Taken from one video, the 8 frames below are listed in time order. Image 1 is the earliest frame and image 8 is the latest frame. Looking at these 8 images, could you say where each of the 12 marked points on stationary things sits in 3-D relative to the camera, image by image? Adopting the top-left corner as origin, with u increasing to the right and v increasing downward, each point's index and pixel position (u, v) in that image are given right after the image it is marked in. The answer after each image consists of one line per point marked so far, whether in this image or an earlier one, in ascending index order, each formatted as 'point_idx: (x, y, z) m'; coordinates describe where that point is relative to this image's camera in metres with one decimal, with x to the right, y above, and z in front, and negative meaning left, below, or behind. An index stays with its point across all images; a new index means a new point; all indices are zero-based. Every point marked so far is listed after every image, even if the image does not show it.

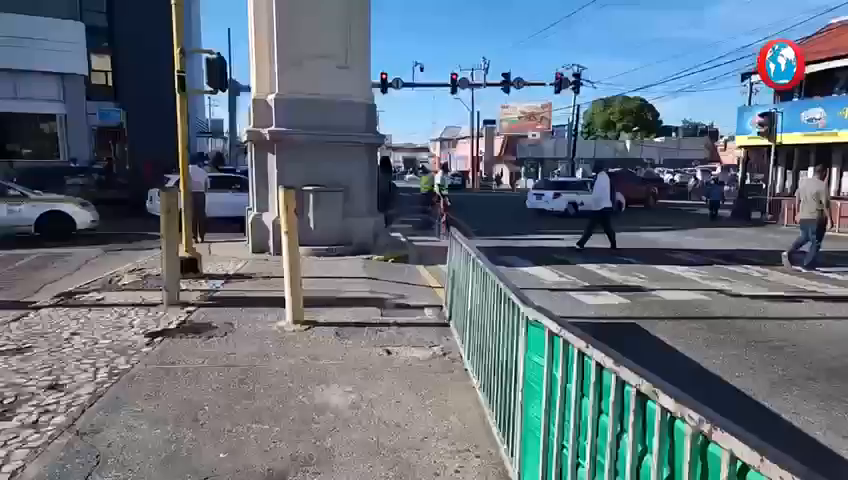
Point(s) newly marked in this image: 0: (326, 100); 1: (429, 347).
0: (-2.0, +3.0, +11.1) m
1: (+0.1, -1.1, +5.5) m
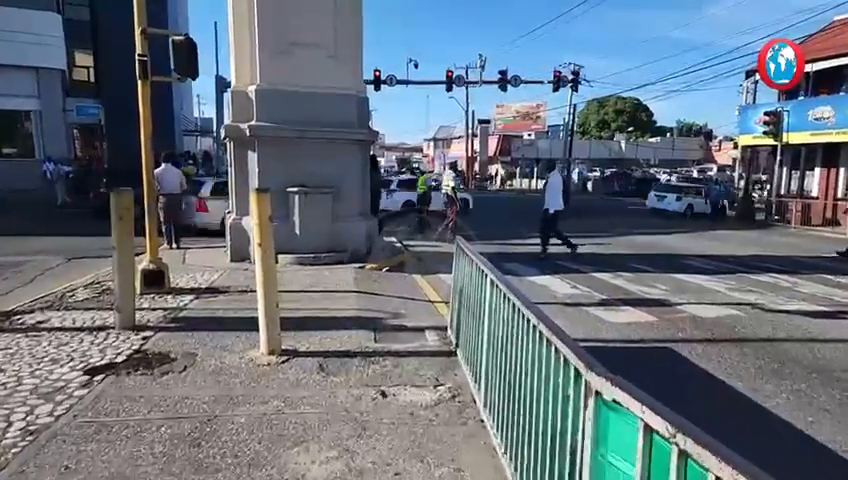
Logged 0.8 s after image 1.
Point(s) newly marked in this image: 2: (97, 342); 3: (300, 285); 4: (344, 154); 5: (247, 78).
0: (-2.1, +2.8, +10.1) m
1: (+0.1, -1.2, +4.5) m
2: (-3.4, -1.1, +5.4) m
3: (-2.0, -0.7, +8.2) m
4: (-1.6, +1.7, +10.3) m
5: (-3.4, +3.1, +10.0) m
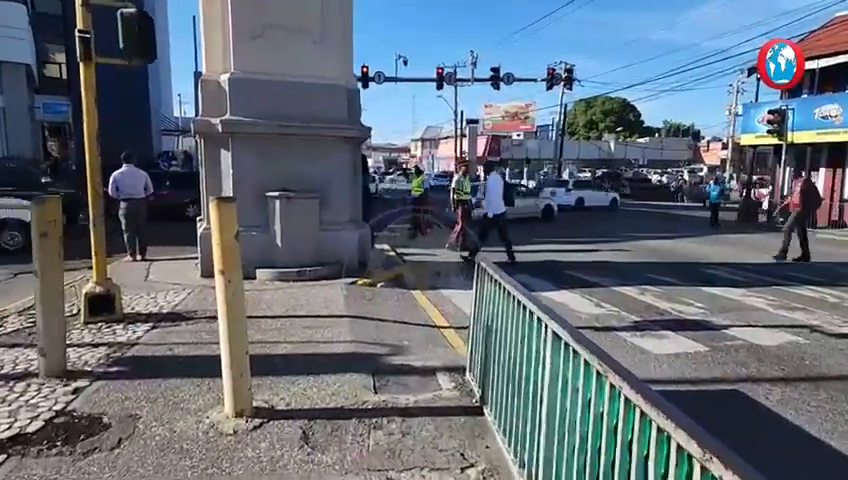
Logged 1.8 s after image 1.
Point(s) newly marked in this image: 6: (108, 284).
0: (-2.1, +2.6, +8.8) m
1: (+0.2, -1.4, +3.3) m
2: (-3.3, -1.2, +4.1) m
3: (-1.9, -0.9, +7.0) m
4: (-1.6, +1.5, +9.1) m
5: (-3.4, +2.9, +8.7) m
6: (-3.7, -0.5, +6.2) m
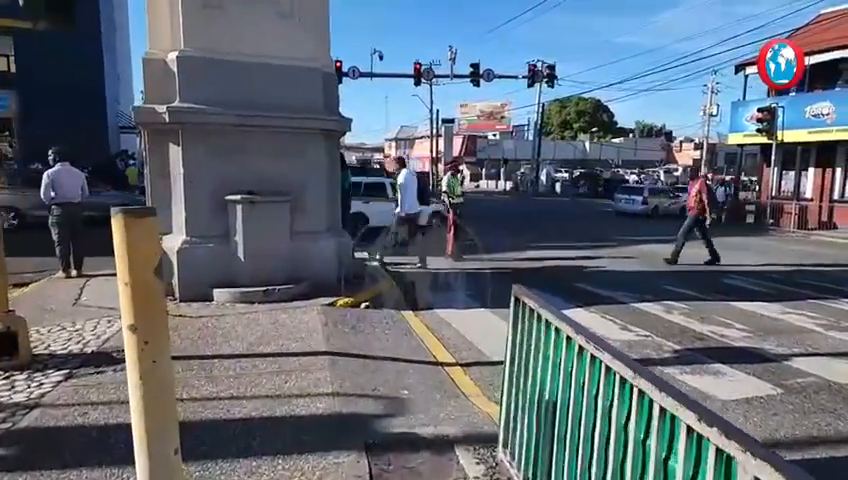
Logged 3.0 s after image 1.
0: (-2.2, +2.5, +7.4) m
1: (+0.4, -1.6, +2.0) m
2: (-3.1, -1.4, +2.6) m
3: (-1.9, -1.1, +5.5) m
4: (-1.7, +1.3, +7.7) m
5: (-3.5, +2.7, +7.2) m
6: (-3.7, -0.7, +4.7) m
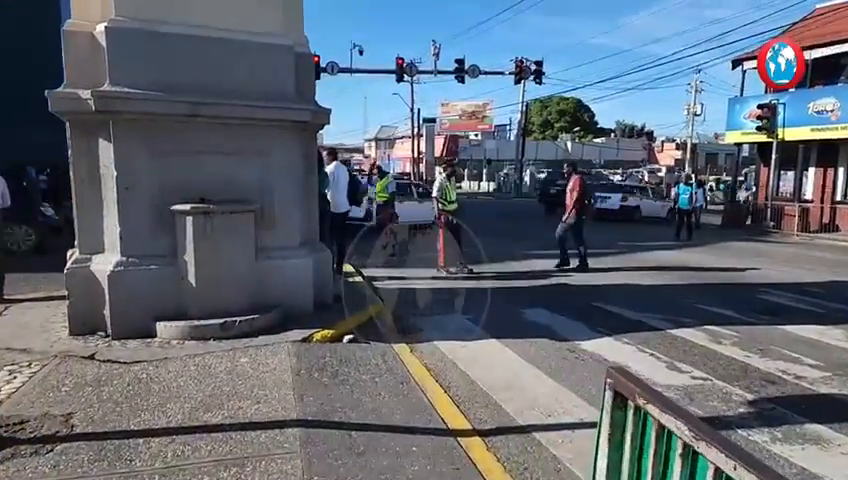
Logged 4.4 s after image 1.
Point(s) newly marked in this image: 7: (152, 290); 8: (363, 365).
0: (-2.3, +2.2, +5.9) m
1: (+0.6, -1.8, +0.6) m
2: (-3.0, -1.6, +1.1) m
3: (-1.9, -1.3, +4.1) m
4: (-1.8, +1.1, +6.2) m
5: (-3.5, +2.4, +5.7) m
6: (-3.6, -0.9, +3.1) m
7: (-2.9, -0.5, +5.7) m
8: (-0.6, -1.2, +5.1) m
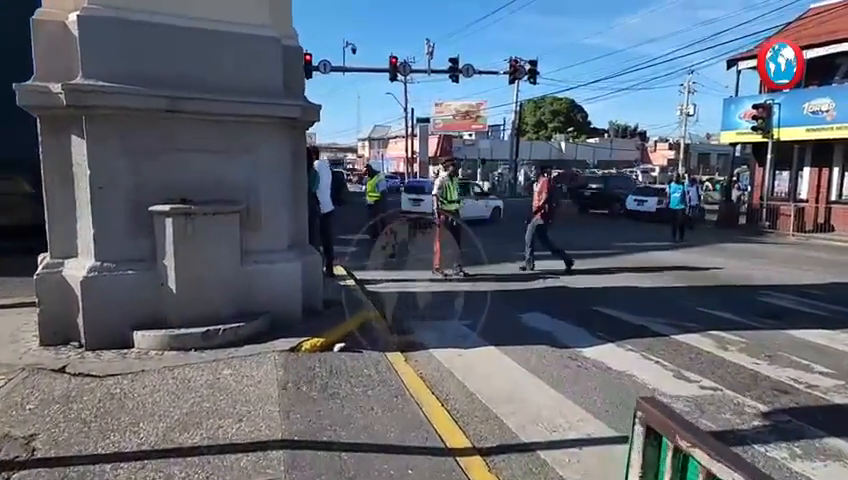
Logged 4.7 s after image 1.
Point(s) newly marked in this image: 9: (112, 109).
0: (-2.4, +2.2, +5.6) m
1: (+0.6, -1.8, +0.3) m
2: (-3.0, -1.7, +0.8) m
3: (-1.9, -1.3, +3.8) m
4: (-1.8, +1.1, +5.9) m
5: (-3.6, +2.4, +5.3) m
6: (-3.6, -1.0, +2.8) m
7: (-3.0, -0.6, +5.3) m
8: (-0.6, -1.3, +4.8) m
9: (-3.1, +1.3, +5.1) m
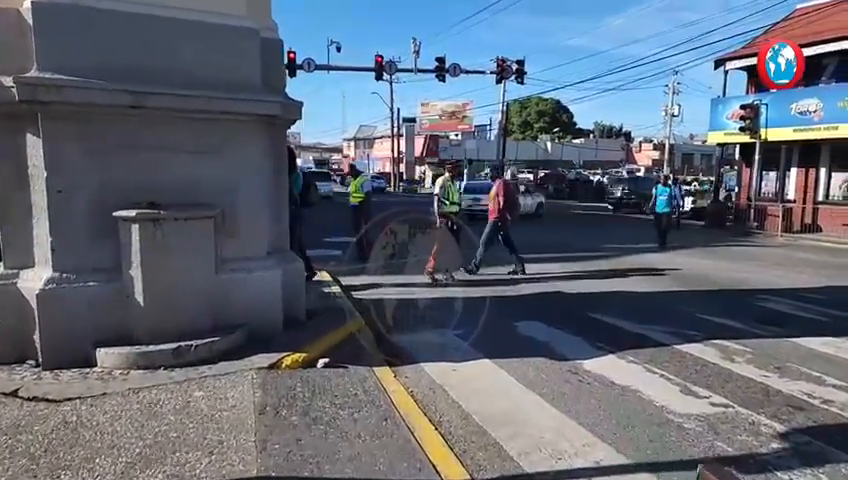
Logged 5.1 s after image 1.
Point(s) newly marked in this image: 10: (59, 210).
0: (-2.5, +2.1, +5.2) m
1: (+0.6, -1.9, 0.0) m
2: (-2.9, -1.7, +0.3) m
3: (-2.0, -1.4, +3.3) m
4: (-1.9, +1.0, +5.5) m
5: (-3.7, +2.3, +4.8) m
6: (-3.7, -1.0, +2.3) m
7: (-3.1, -0.7, +4.9) m
8: (-0.7, -1.3, +4.4) m
9: (-3.1, +1.2, +4.7) m
10: (-3.3, +0.3, +4.8) m
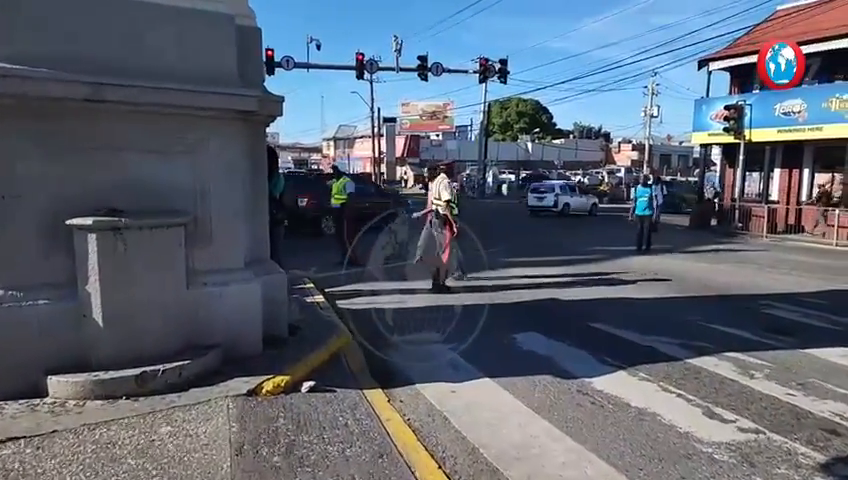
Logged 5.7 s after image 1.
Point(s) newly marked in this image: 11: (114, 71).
0: (-2.5, +2.0, +4.6) m
1: (+0.8, -1.9, -0.5) m
2: (-2.8, -1.8, -0.3) m
3: (-1.9, -1.5, +2.8) m
4: (-2.0, +0.9, +4.9) m
5: (-3.7, +2.2, +4.2) m
6: (-3.6, -1.1, +1.7) m
7: (-3.1, -0.8, +4.3) m
8: (-0.7, -1.4, +3.9) m
9: (-3.2, +1.1, +4.0) m
10: (-3.3, +0.2, +4.2) m
11: (-2.6, +1.4, +4.5) m
